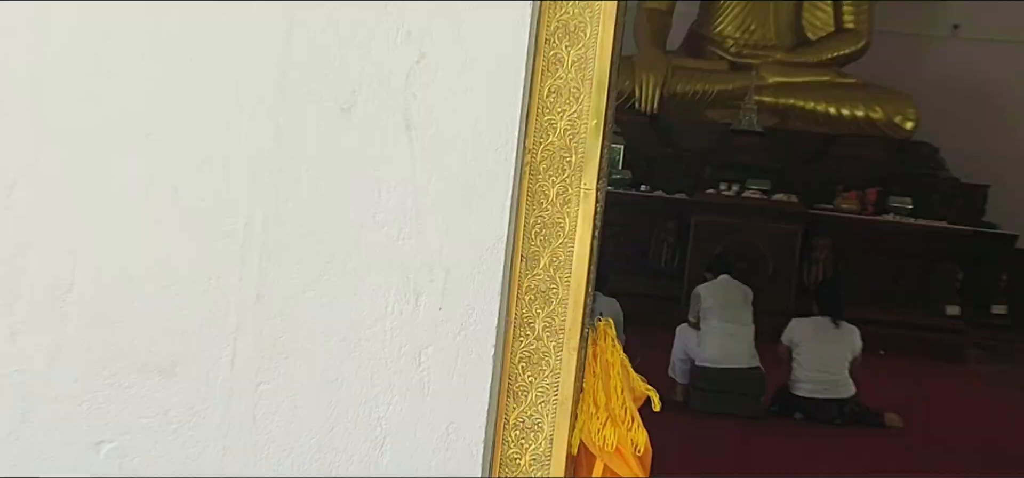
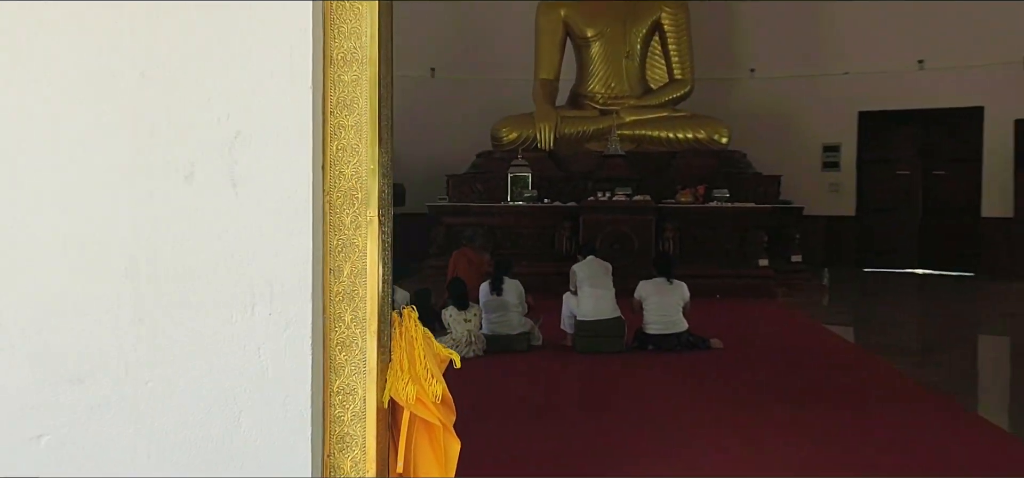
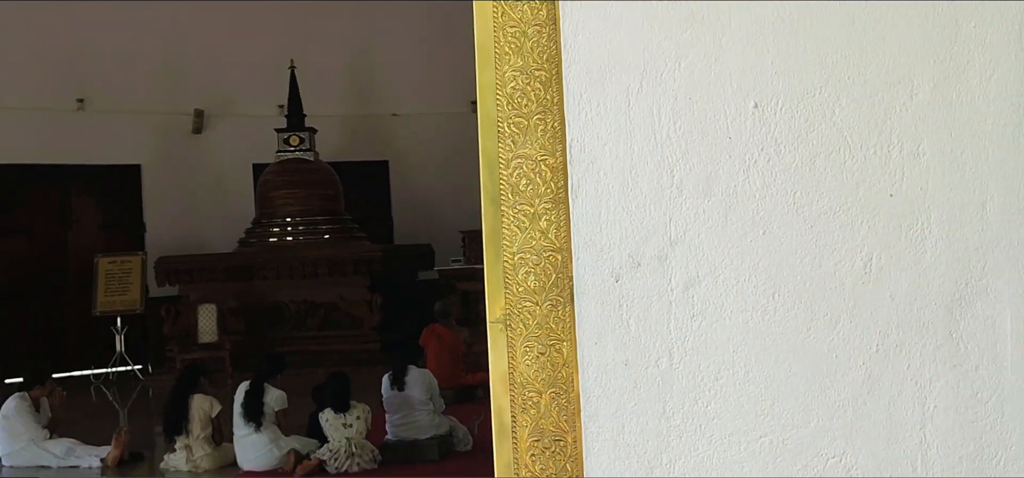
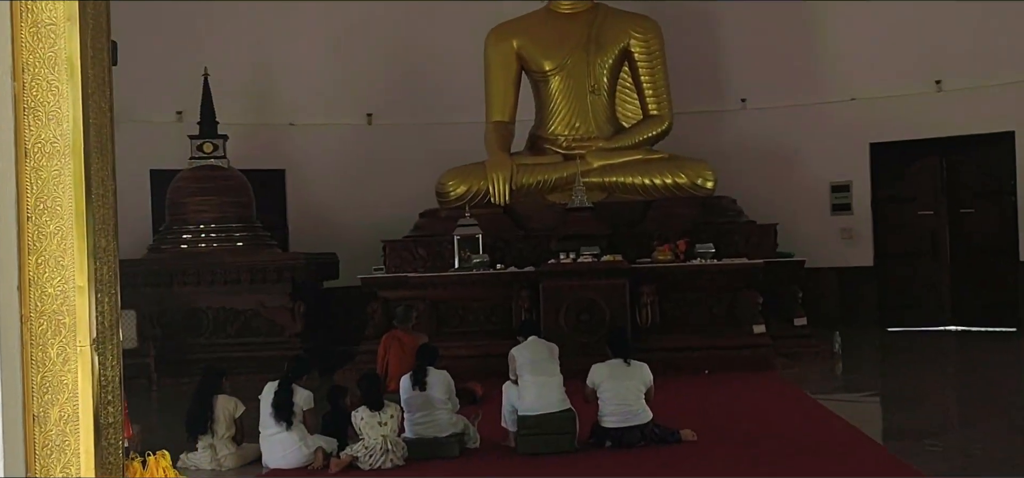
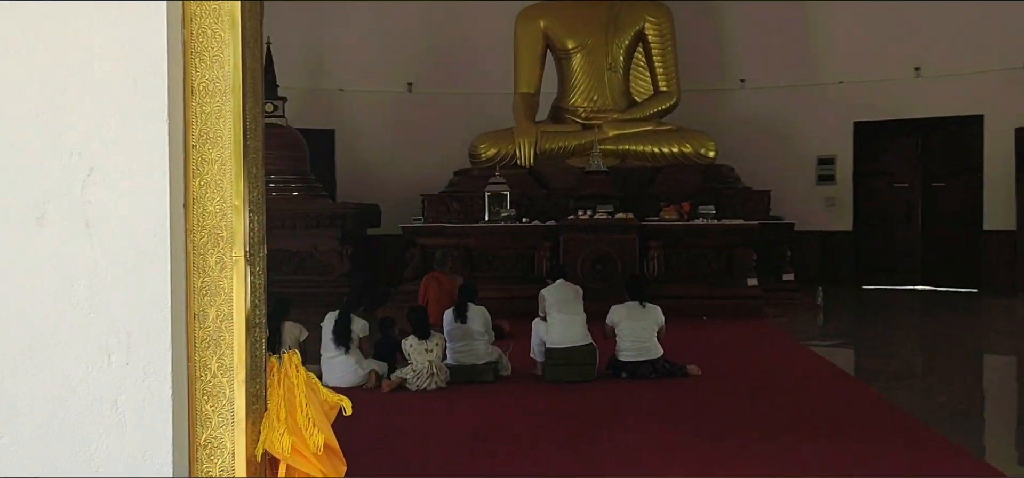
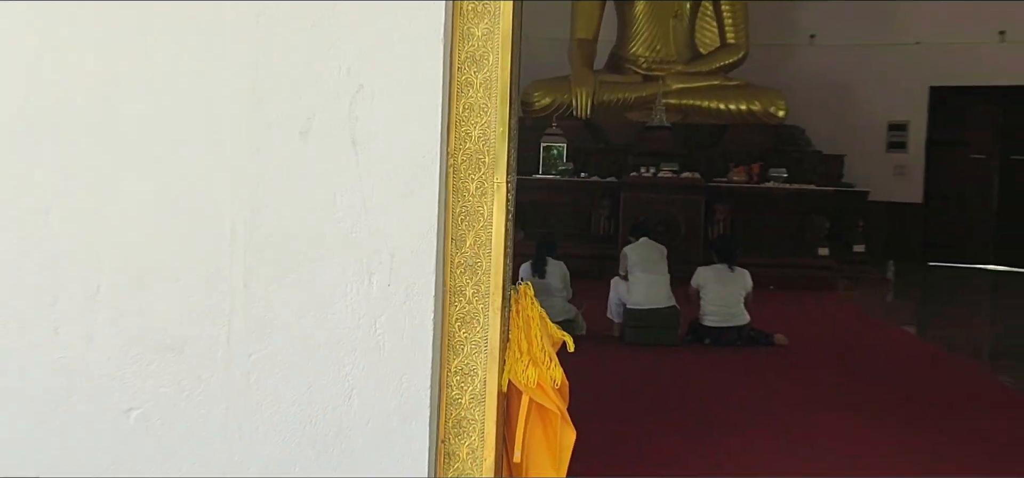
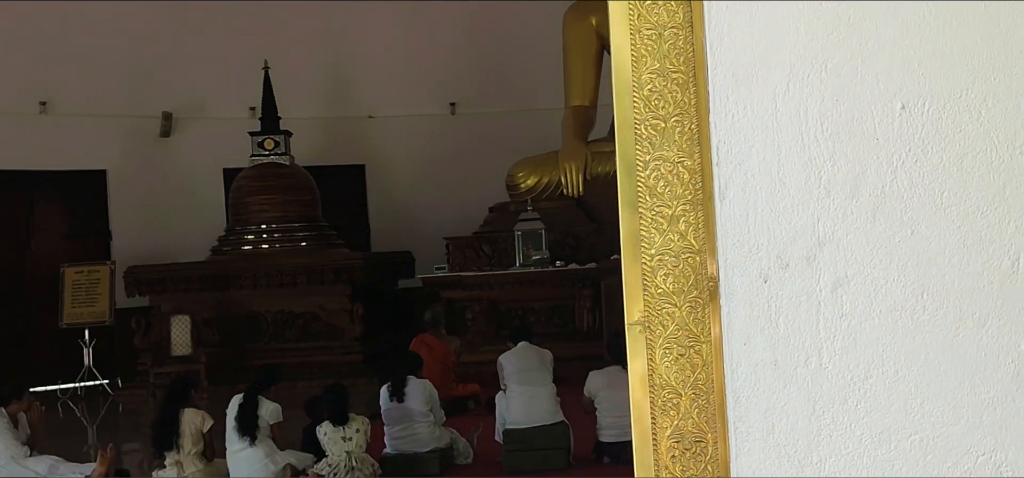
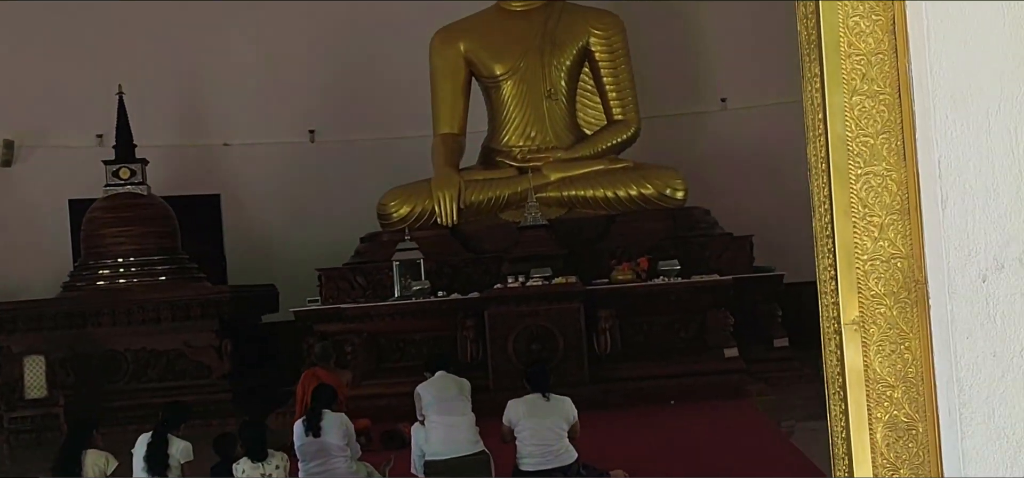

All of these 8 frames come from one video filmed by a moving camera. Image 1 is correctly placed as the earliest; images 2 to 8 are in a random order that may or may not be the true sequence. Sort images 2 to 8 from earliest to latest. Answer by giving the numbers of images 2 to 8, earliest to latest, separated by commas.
6, 2, 5, 4, 8, 7, 3
